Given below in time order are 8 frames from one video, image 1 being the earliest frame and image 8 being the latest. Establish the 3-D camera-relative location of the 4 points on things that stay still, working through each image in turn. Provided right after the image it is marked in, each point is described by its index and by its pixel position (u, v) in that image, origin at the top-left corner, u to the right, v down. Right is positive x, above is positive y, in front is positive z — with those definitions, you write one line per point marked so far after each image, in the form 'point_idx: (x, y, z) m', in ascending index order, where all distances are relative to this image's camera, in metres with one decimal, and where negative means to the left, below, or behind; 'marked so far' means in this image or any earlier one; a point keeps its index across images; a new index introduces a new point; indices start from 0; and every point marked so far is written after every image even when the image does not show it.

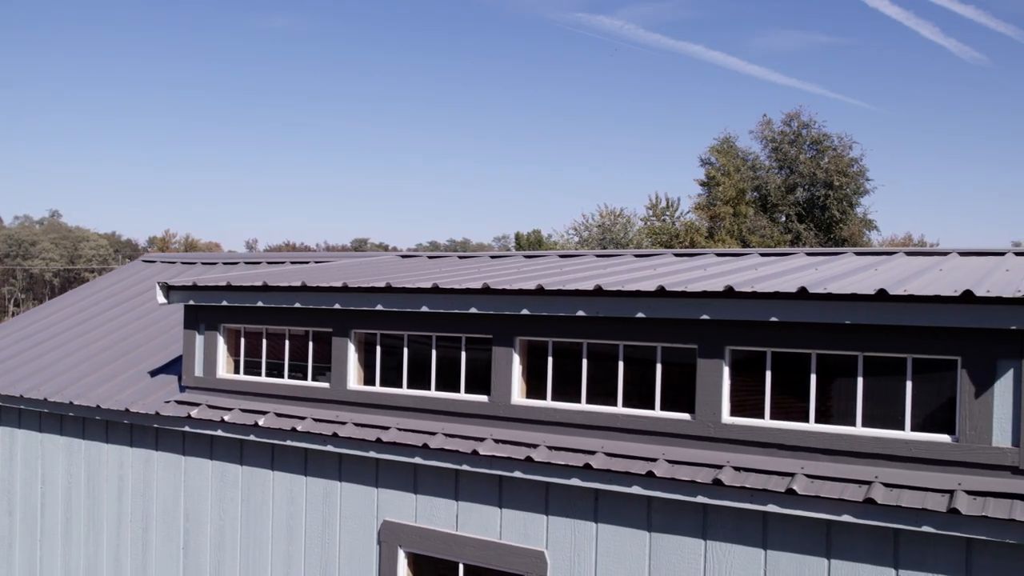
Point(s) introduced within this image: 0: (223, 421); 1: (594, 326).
0: (-2.2, -1.0, +6.5) m
1: (+0.3, -0.2, +5.2) m
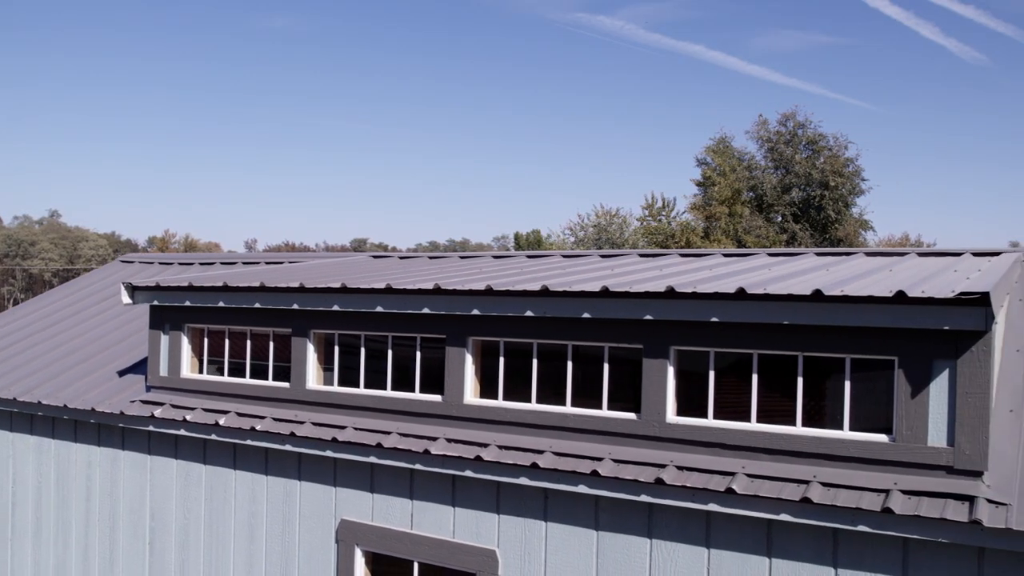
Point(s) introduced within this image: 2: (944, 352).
0: (-2.3, -0.9, +6.2) m
1: (+0.1, -0.2, +4.9) m
2: (+1.9, -0.3, +3.8) m
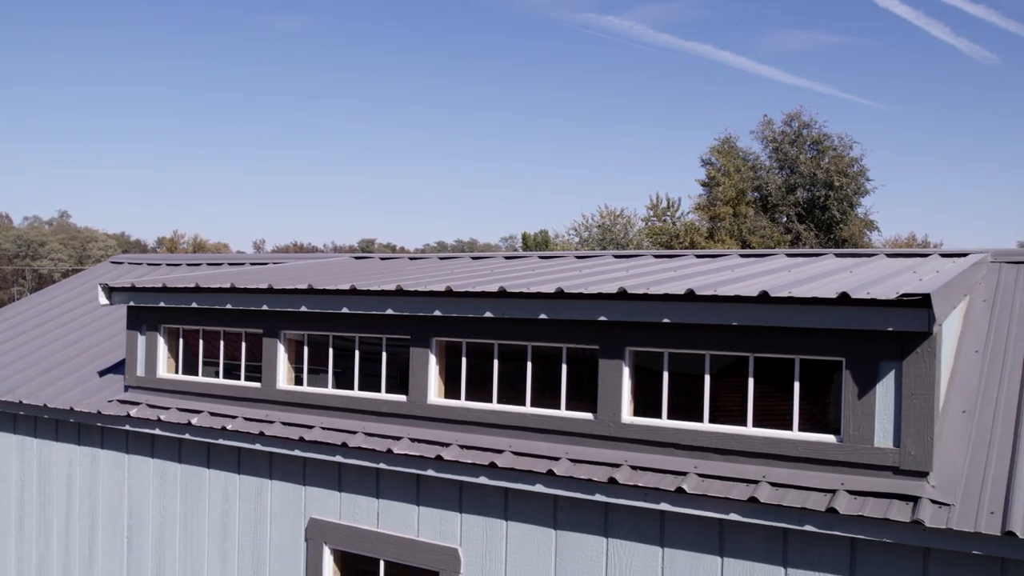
0: (-2.5, -0.9, +6.2) m
1: (-0.1, -0.2, +4.9) m
2: (+1.7, -0.3, +3.9) m
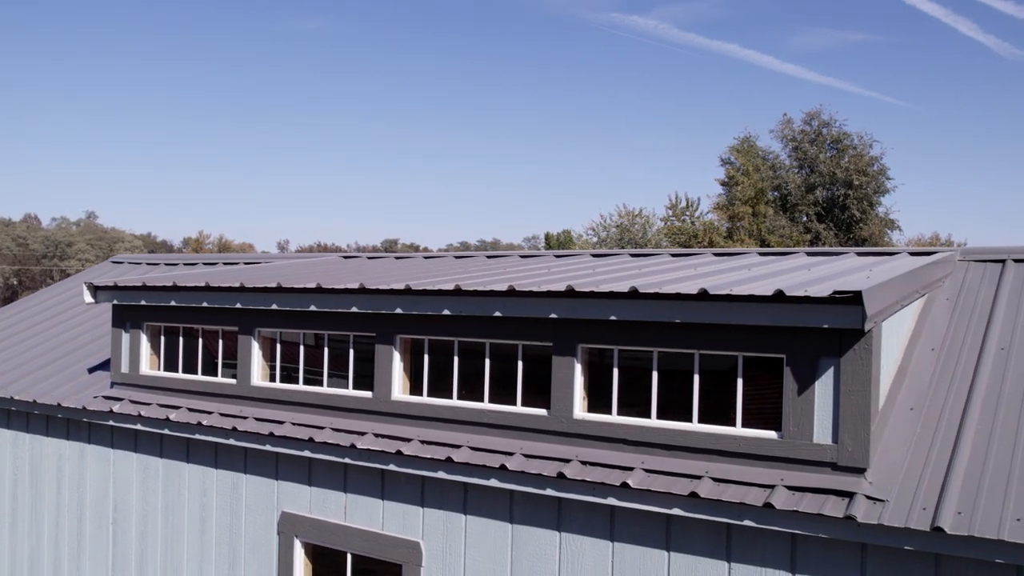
0: (-2.7, -0.9, +6.4) m
1: (-0.3, -0.2, +5.0) m
2: (+1.4, -0.3, +3.9) m
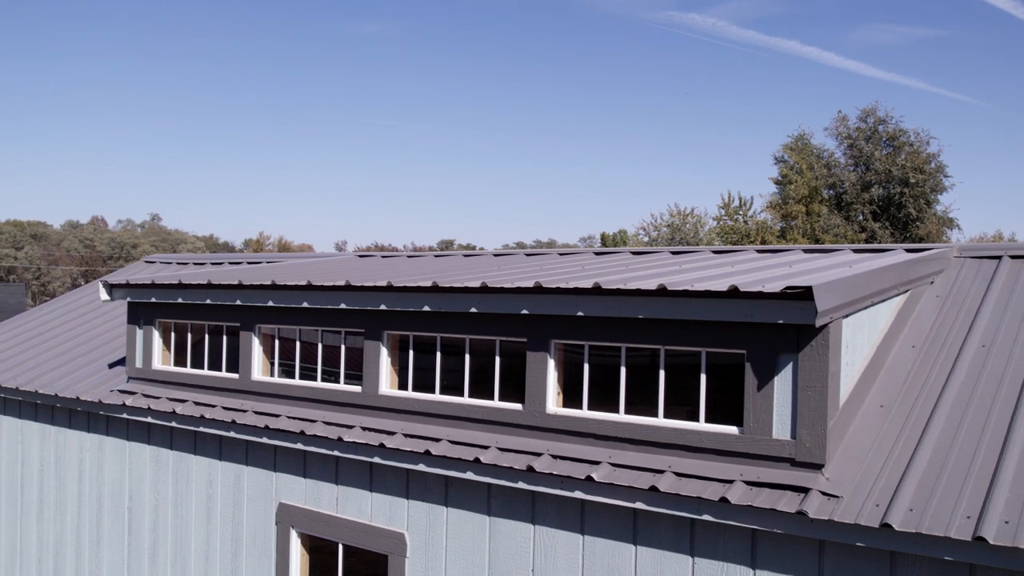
0: (-2.7, -0.9, +6.6) m
1: (-0.4, -0.2, +5.1) m
2: (+1.2, -0.3, +3.9) m
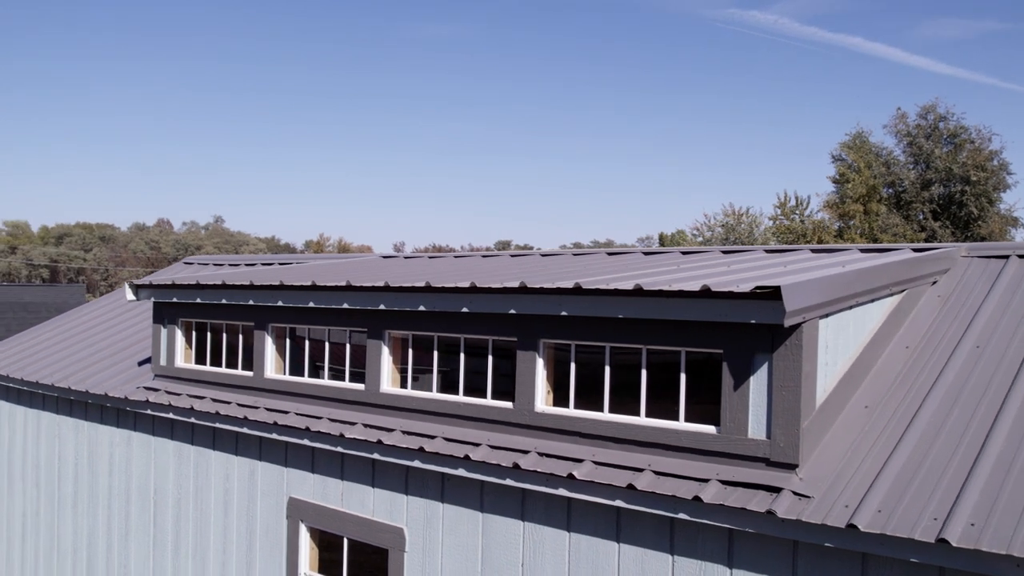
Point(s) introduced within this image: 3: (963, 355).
0: (-2.6, -0.9, +6.9) m
1: (-0.4, -0.2, +5.2) m
2: (+1.1, -0.3, +3.9) m
3: (+2.3, -0.3, +4.5) m
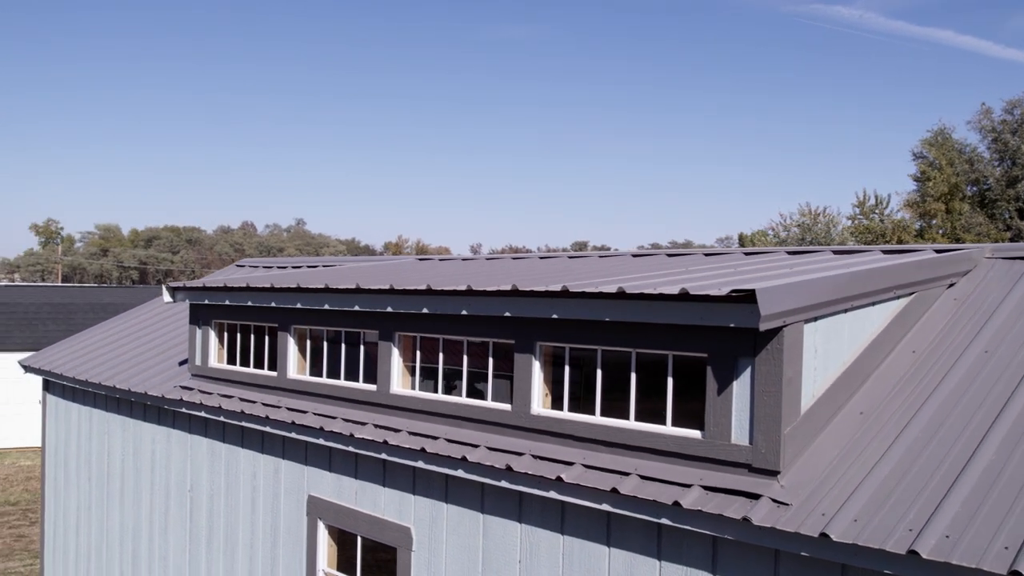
0: (-2.5, -0.9, +7.1) m
1: (-0.4, -0.2, +5.3) m
2: (+1.0, -0.3, +3.9) m
3: (+2.2, -0.4, +4.3) m
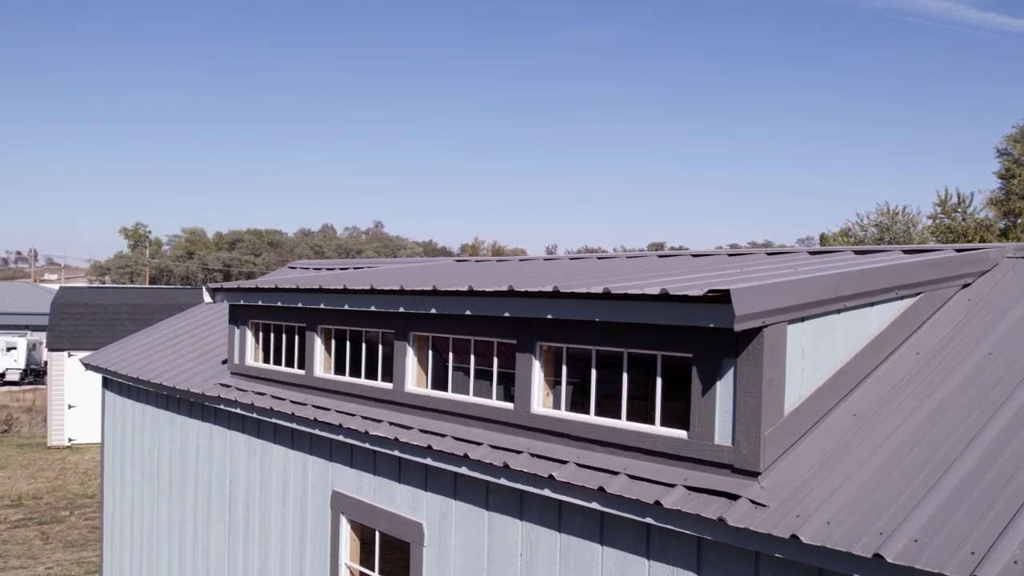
0: (-2.3, -0.9, +7.4) m
1: (-0.4, -0.2, +5.4) m
2: (+0.9, -0.3, +3.8) m
3: (+2.2, -0.4, +4.2) m
